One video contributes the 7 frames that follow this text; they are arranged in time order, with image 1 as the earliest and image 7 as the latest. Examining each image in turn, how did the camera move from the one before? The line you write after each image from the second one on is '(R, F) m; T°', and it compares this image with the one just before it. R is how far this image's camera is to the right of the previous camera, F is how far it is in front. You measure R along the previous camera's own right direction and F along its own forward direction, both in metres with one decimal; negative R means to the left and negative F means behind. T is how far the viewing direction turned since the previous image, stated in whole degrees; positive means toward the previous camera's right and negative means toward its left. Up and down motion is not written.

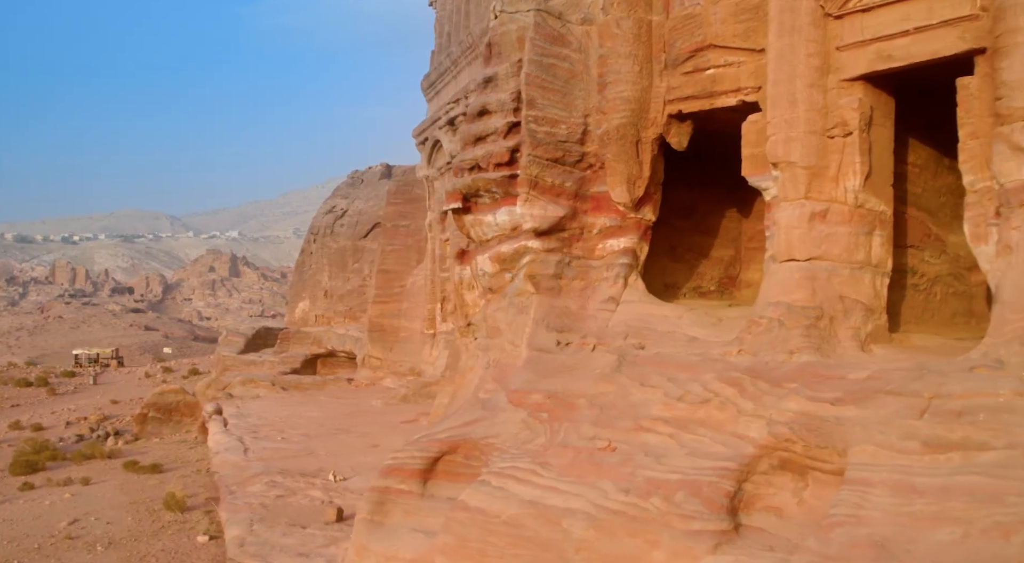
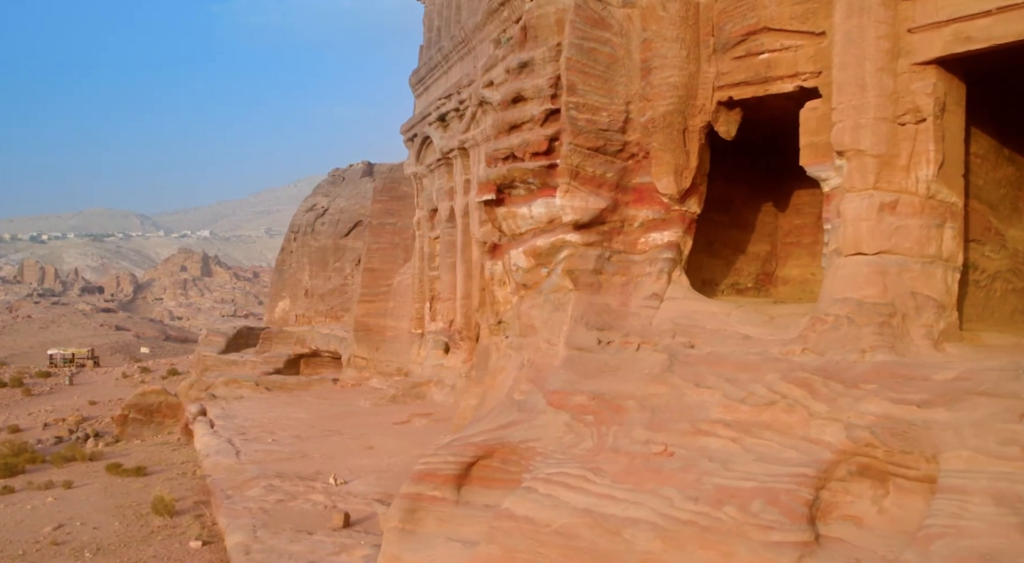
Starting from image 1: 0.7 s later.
(-0.3, +0.3) m; +2°
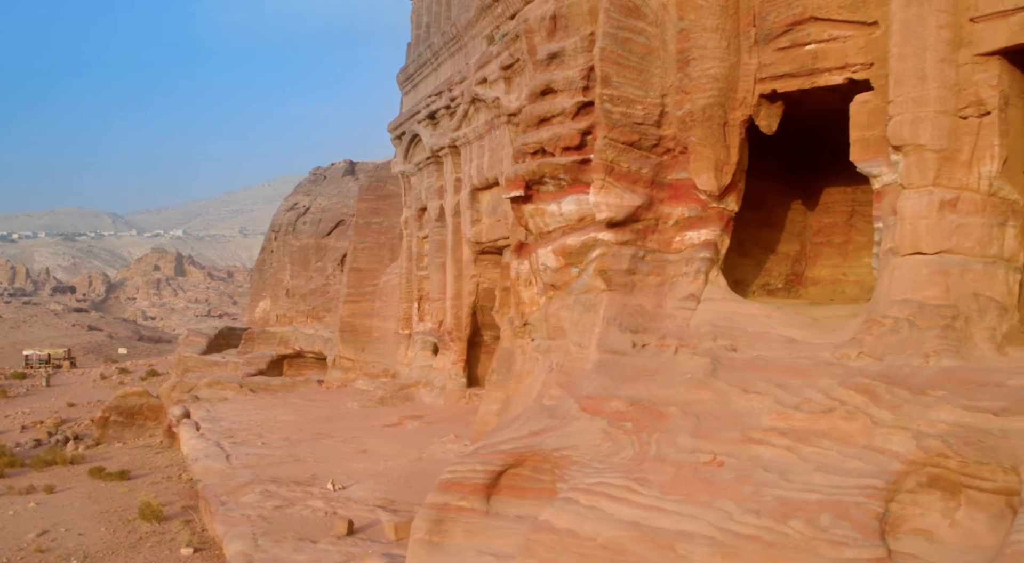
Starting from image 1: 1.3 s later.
(-0.3, +0.2) m; +1°
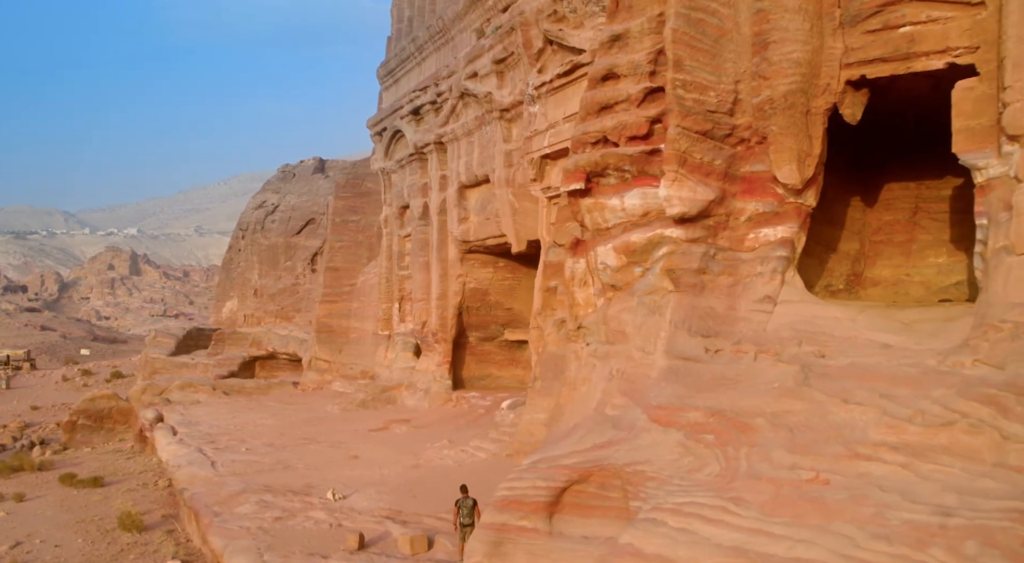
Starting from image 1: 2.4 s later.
(-0.5, +0.4) m; +2°
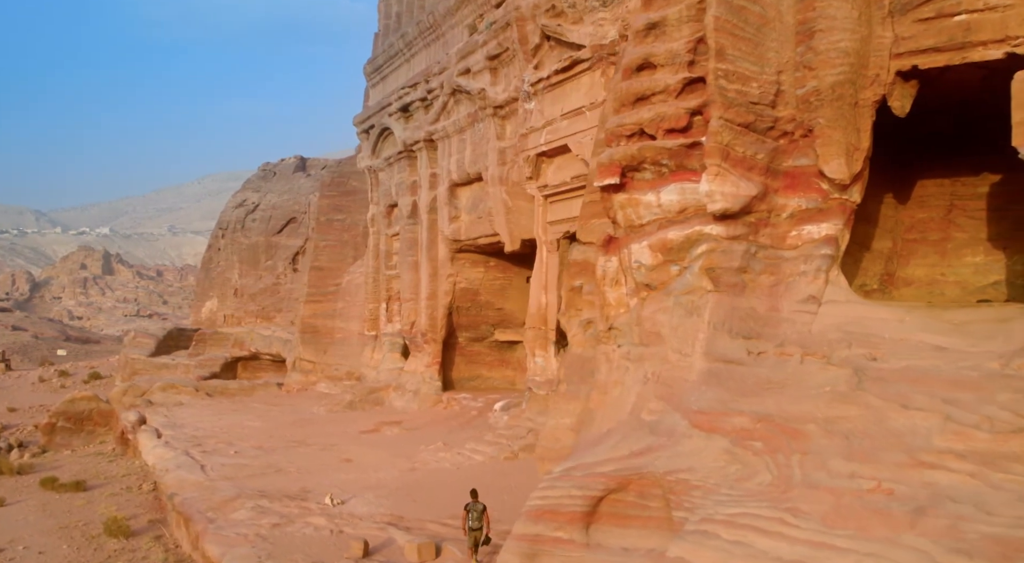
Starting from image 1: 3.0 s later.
(-0.3, +0.2) m; +1°
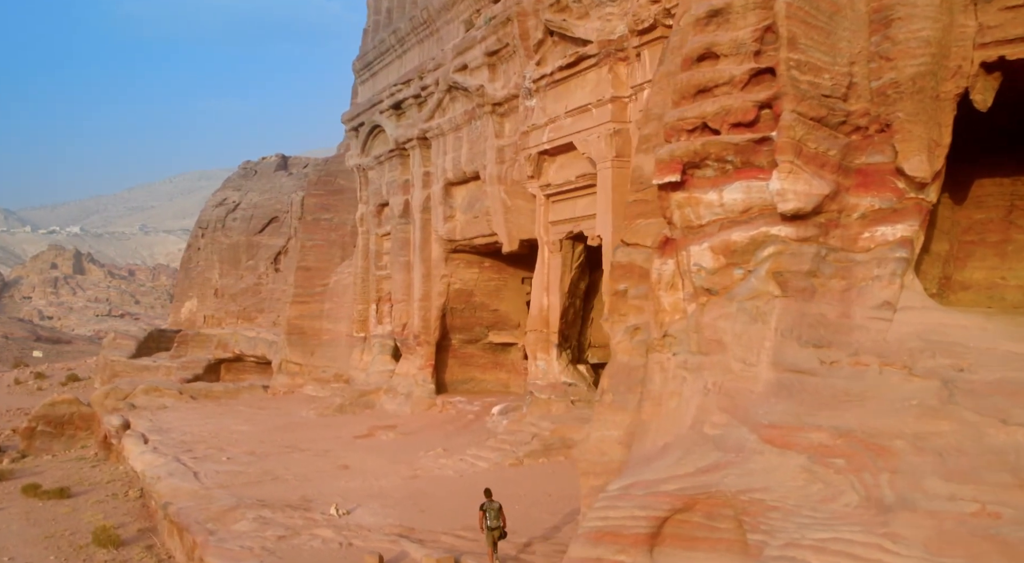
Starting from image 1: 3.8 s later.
(-0.3, +0.3) m; +1°
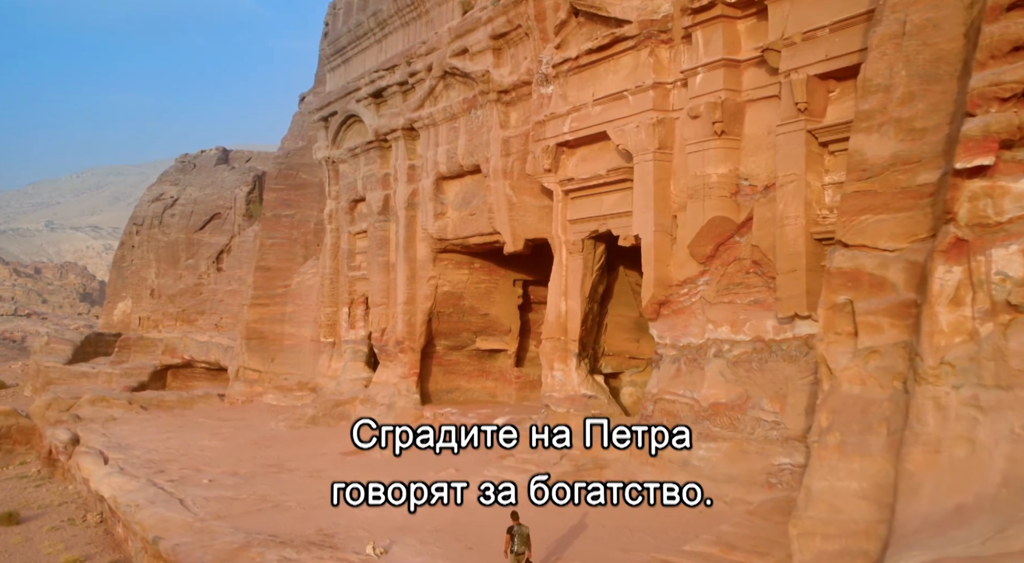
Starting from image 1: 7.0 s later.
(-1.2, +1.1) m; +5°
